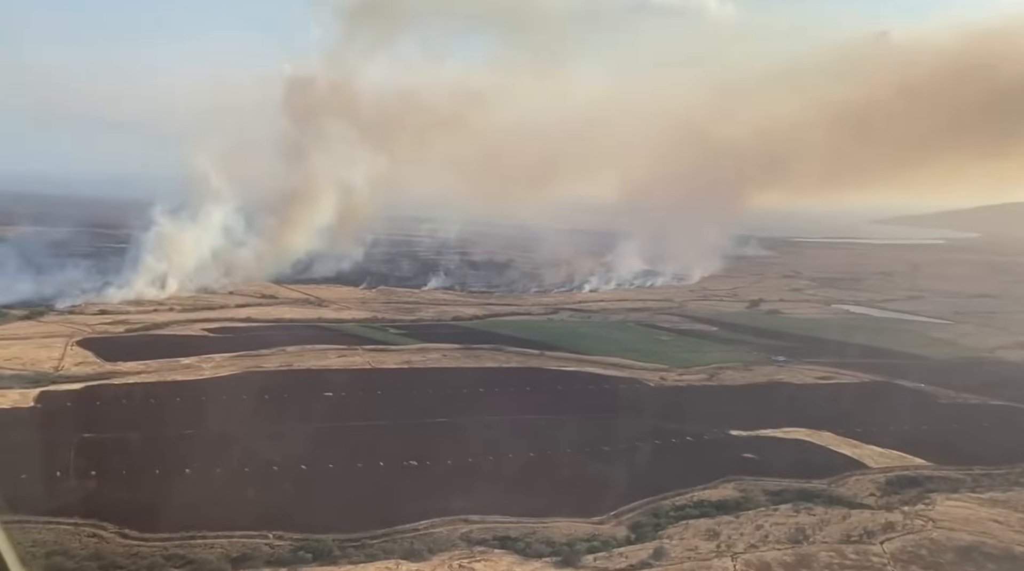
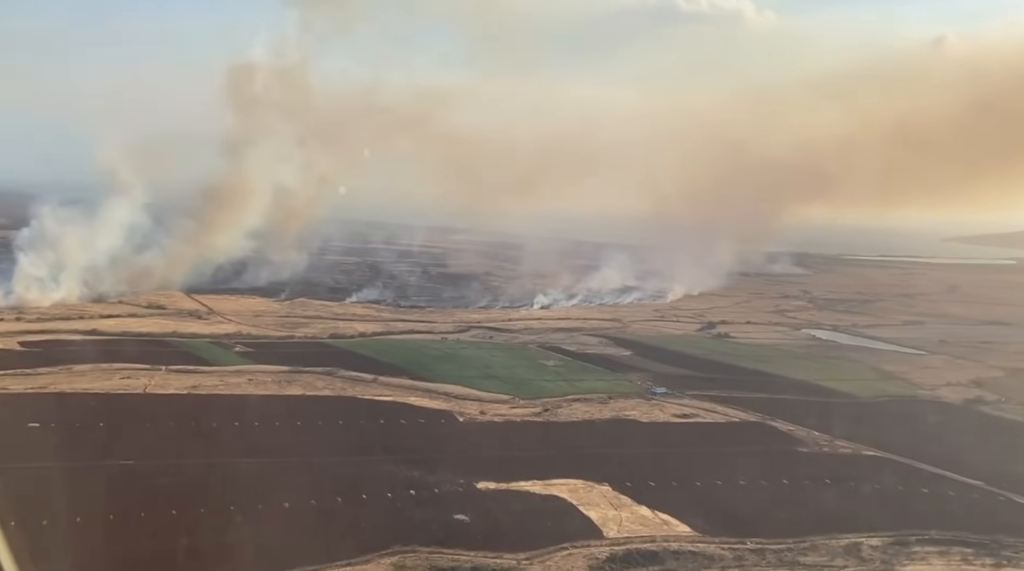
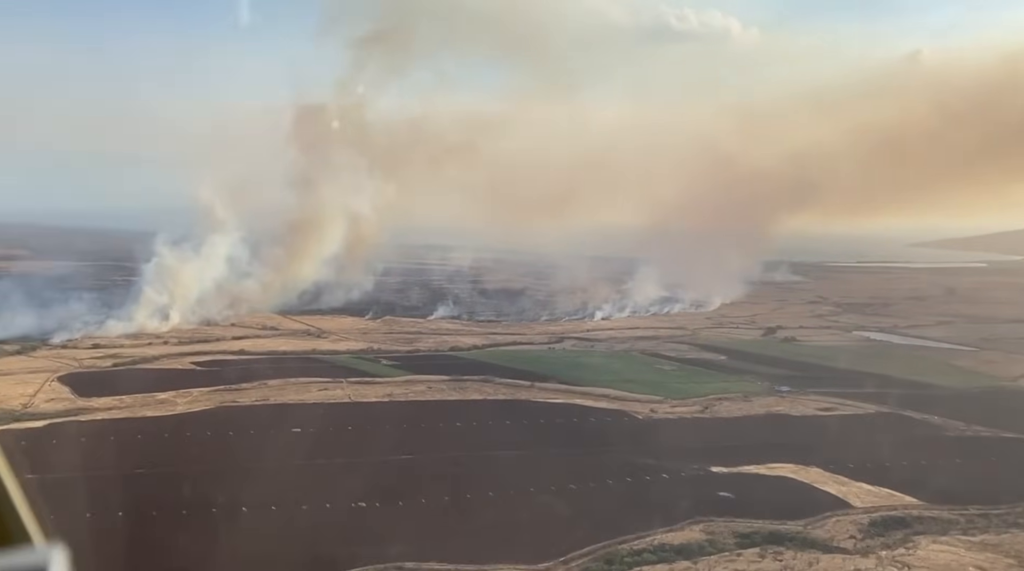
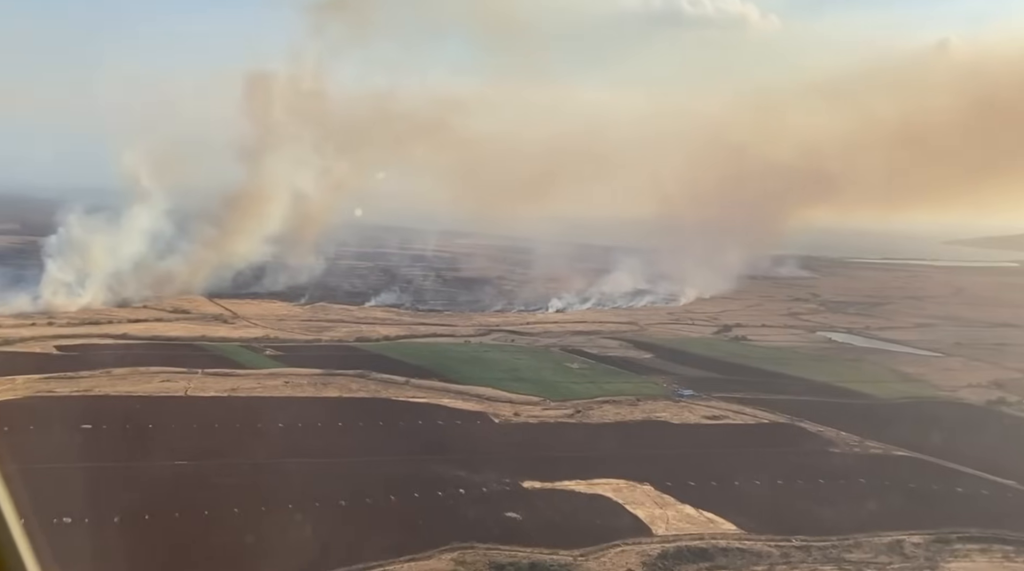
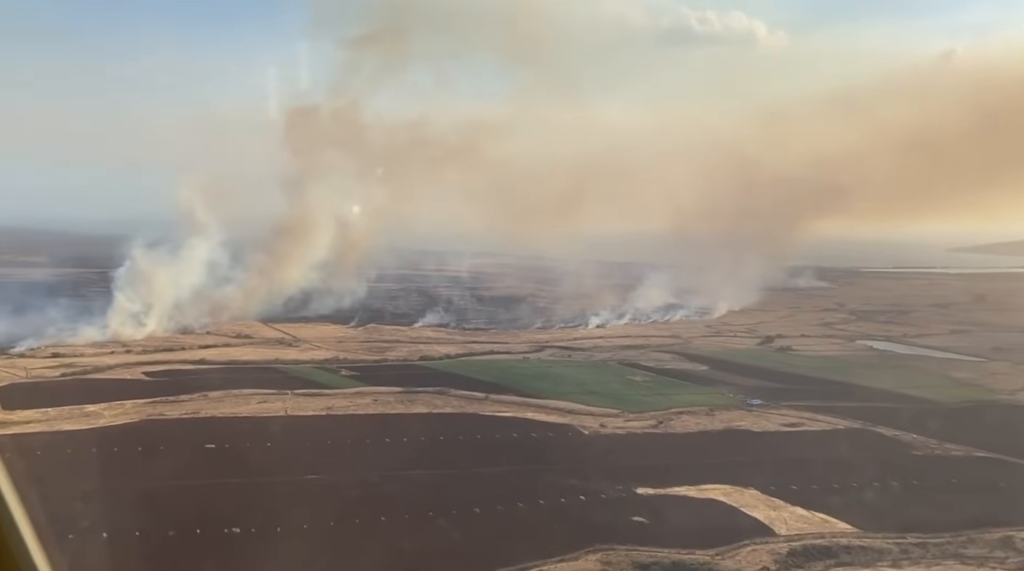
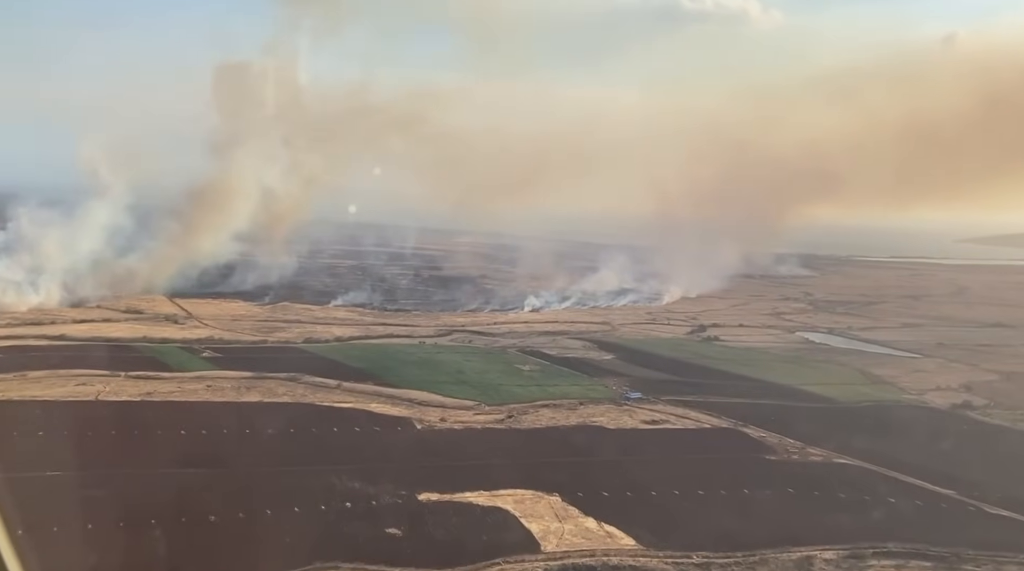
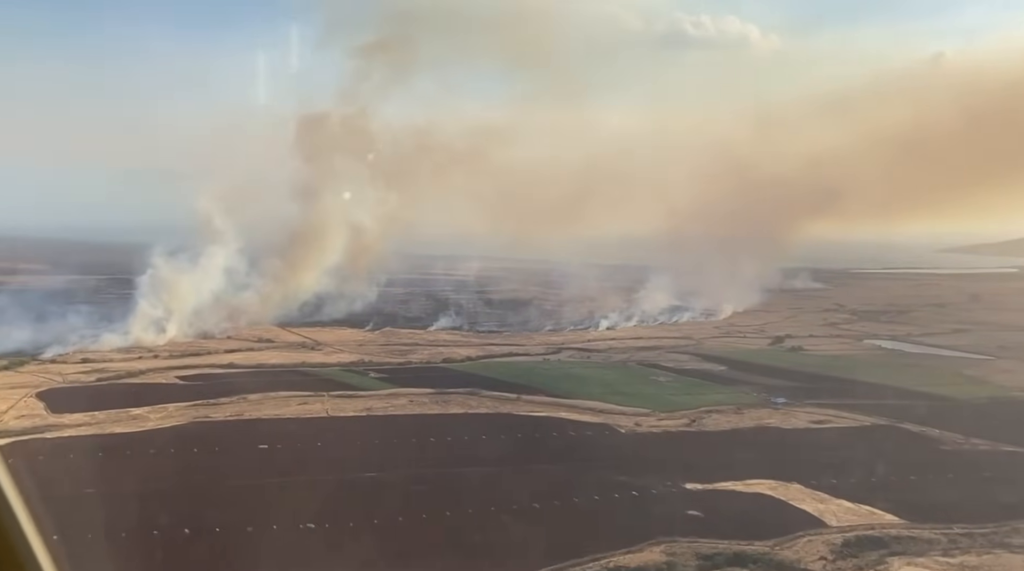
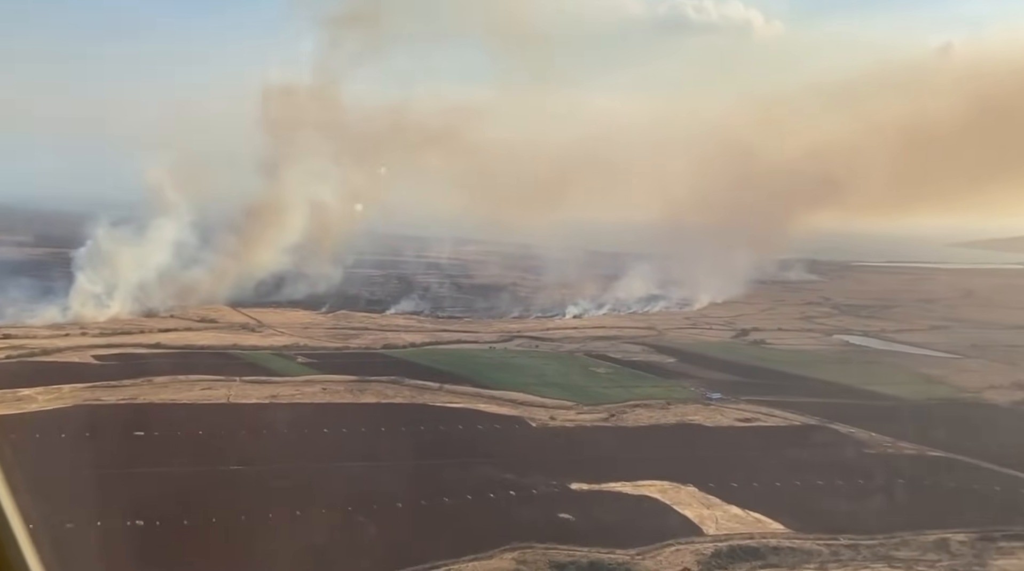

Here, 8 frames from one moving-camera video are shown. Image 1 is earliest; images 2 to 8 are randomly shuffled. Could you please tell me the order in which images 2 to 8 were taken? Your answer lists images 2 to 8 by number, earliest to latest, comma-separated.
3, 7, 5, 8, 4, 2, 6
